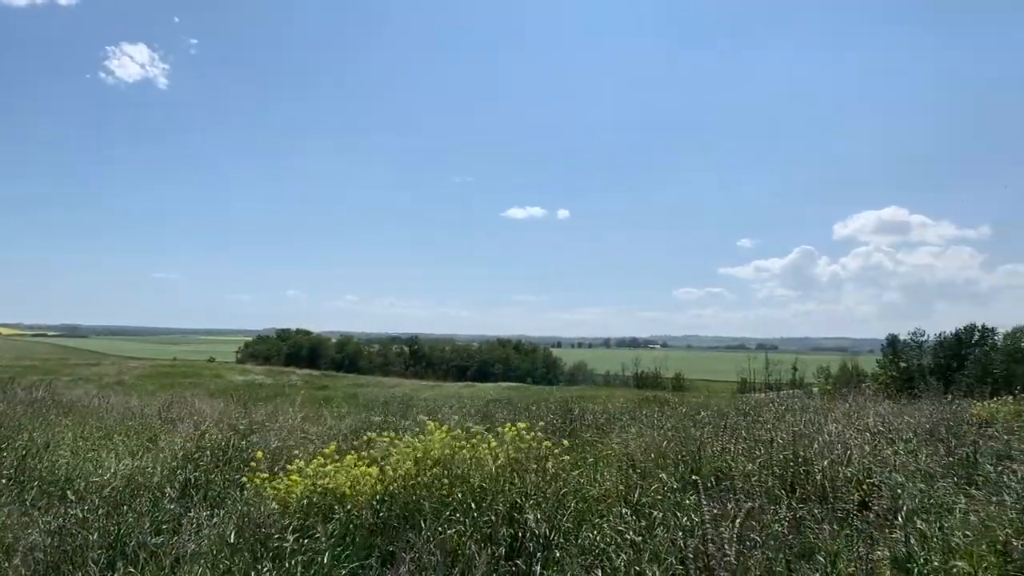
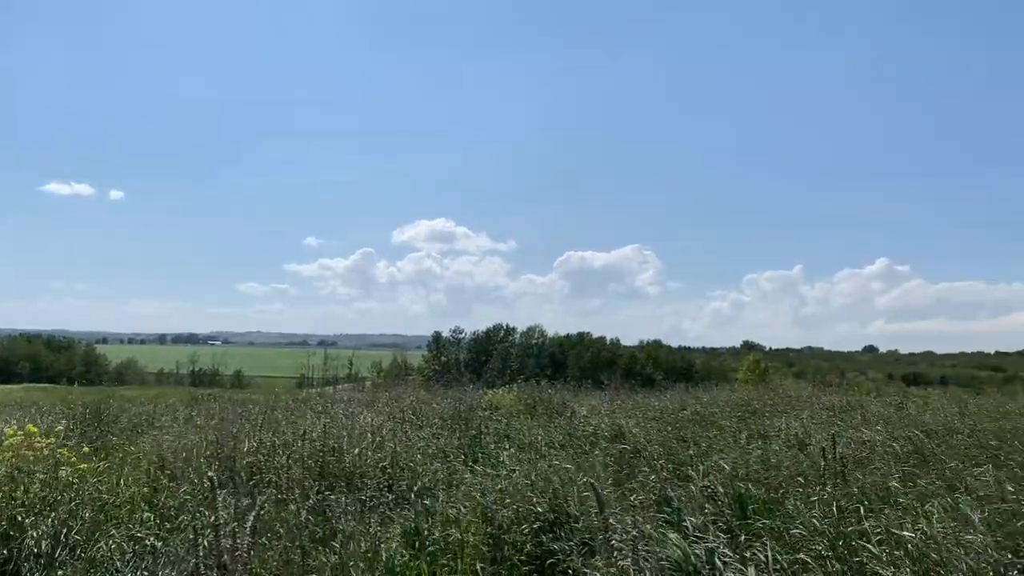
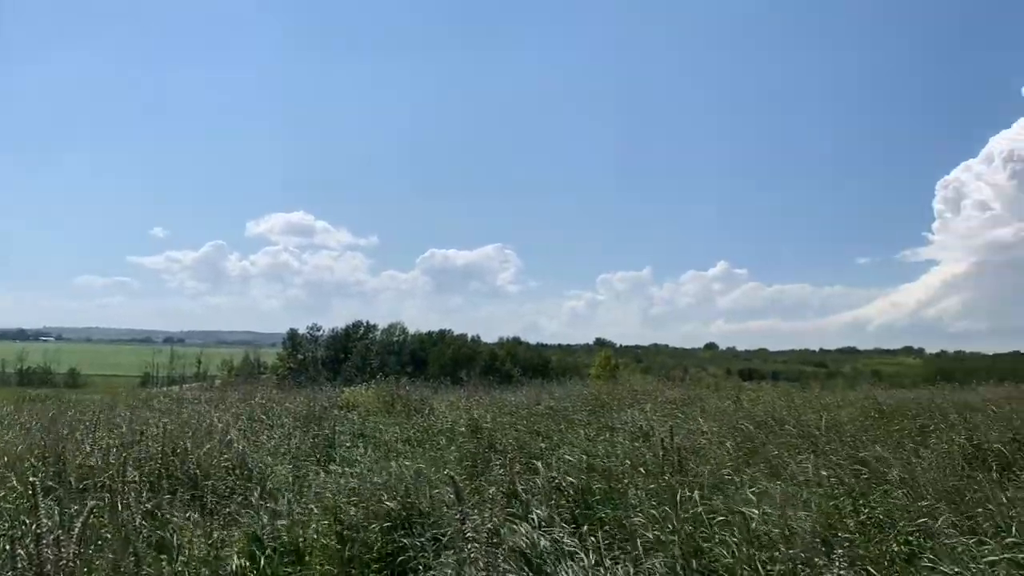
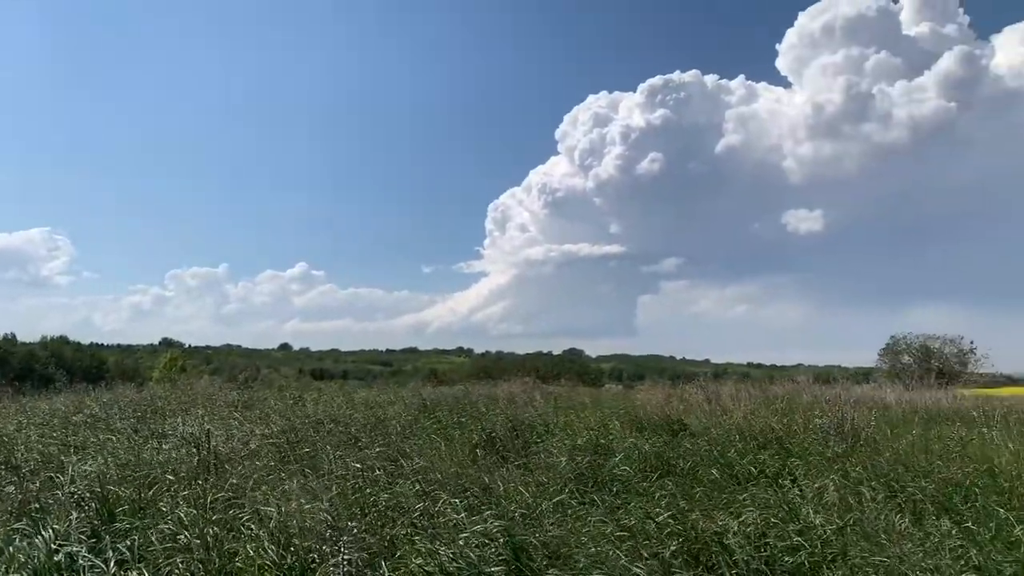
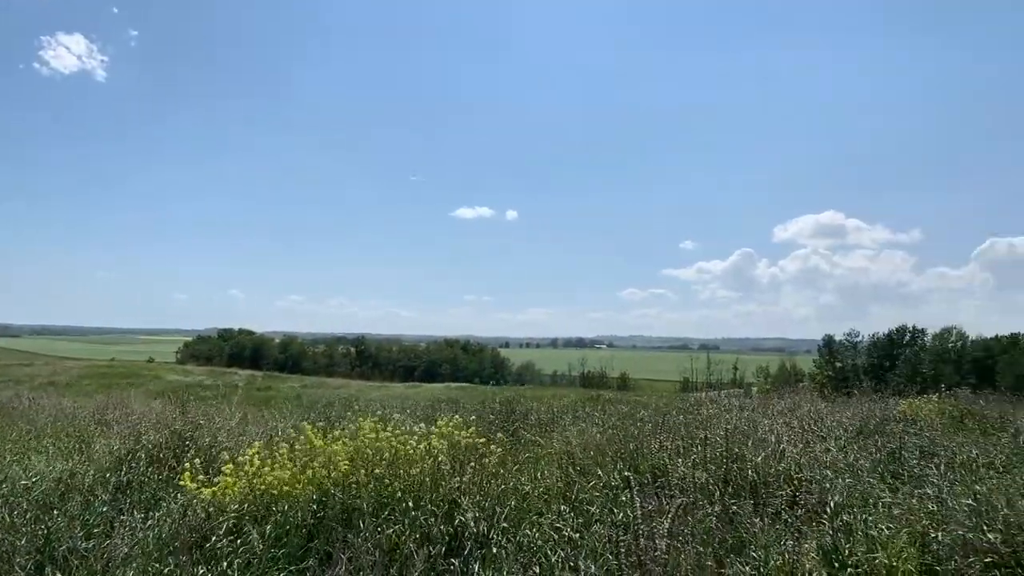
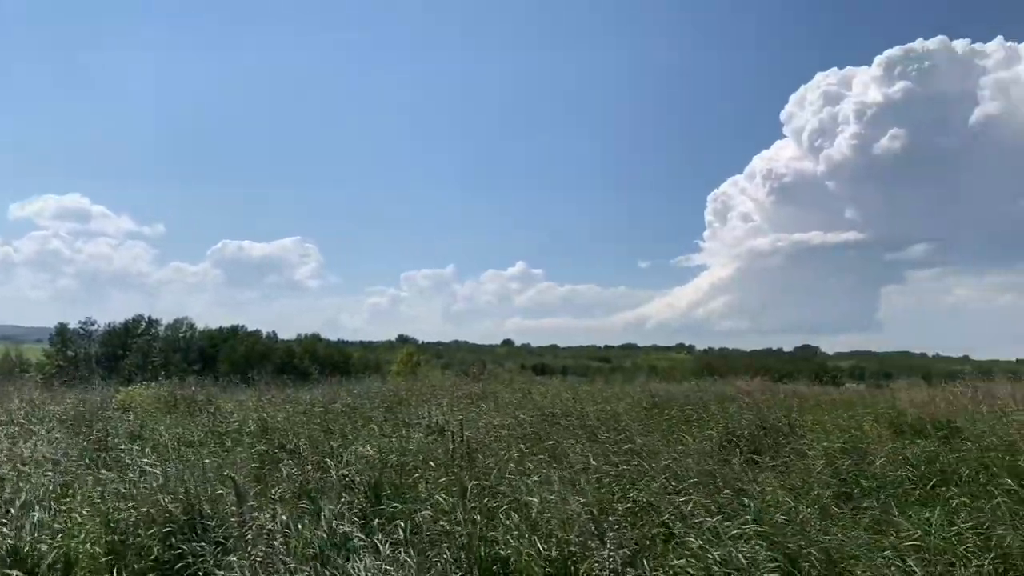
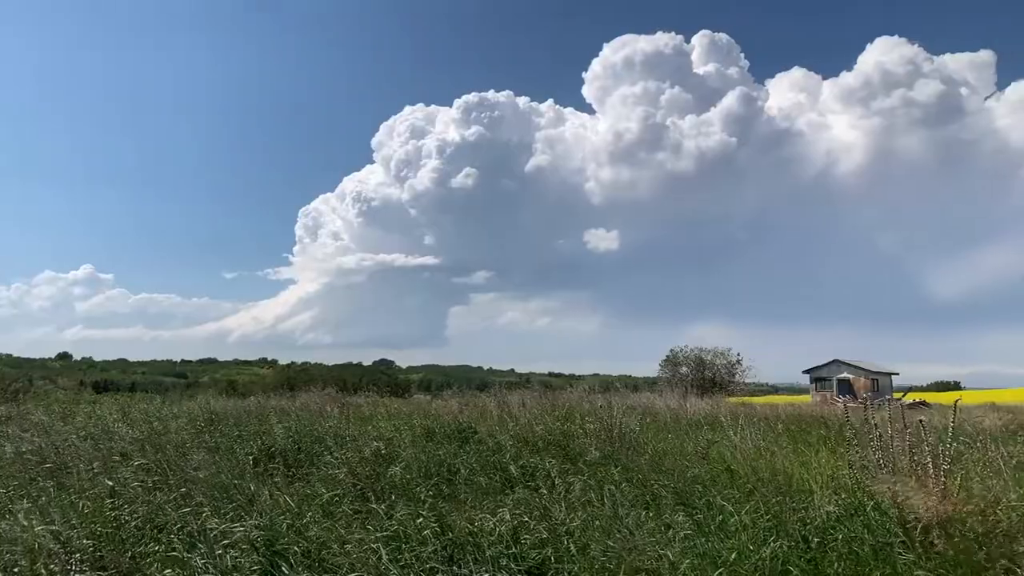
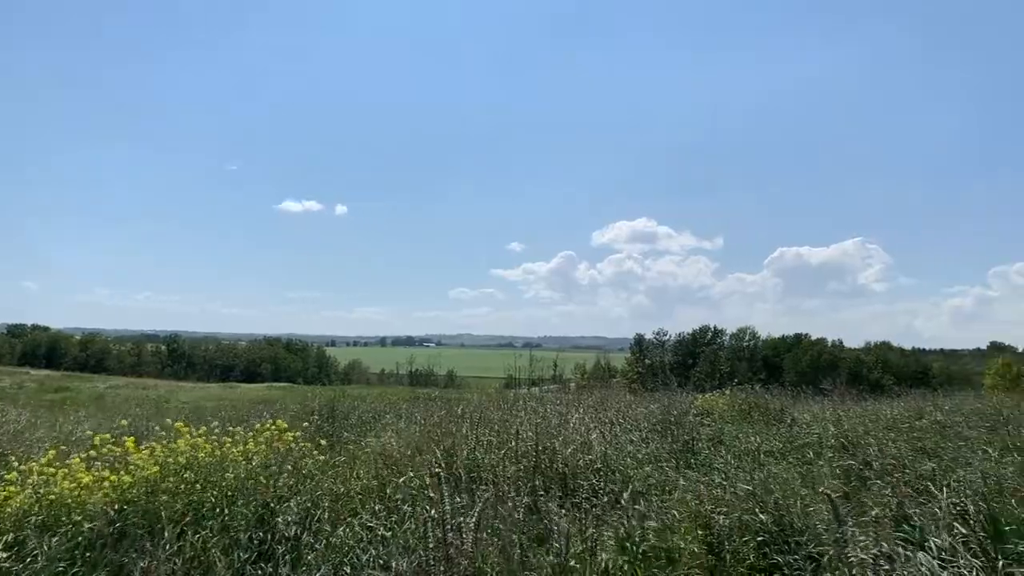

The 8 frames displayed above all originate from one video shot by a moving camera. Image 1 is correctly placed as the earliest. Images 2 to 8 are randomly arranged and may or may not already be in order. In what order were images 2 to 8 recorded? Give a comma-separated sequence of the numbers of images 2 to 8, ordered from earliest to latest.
5, 8, 2, 3, 6, 4, 7
